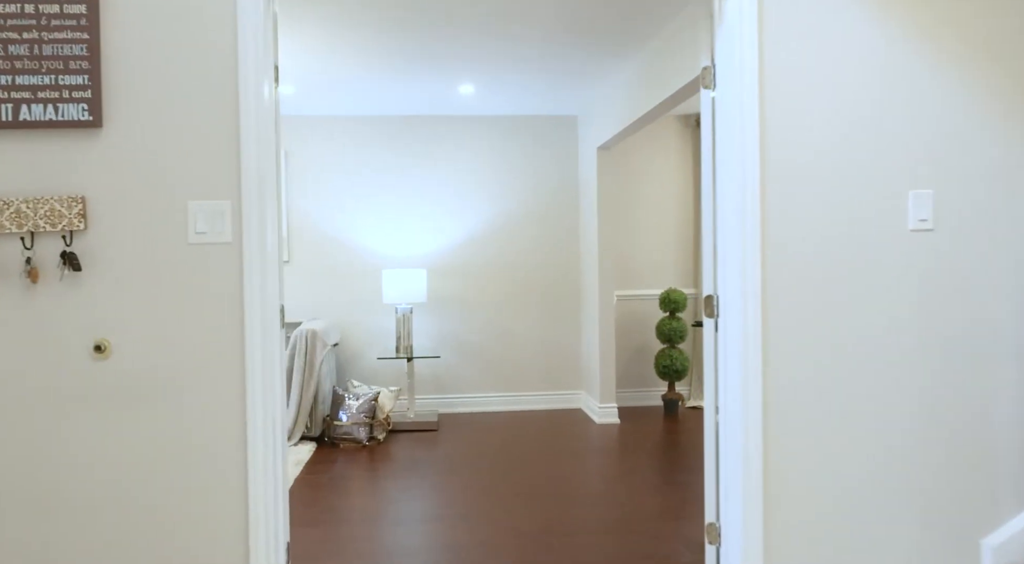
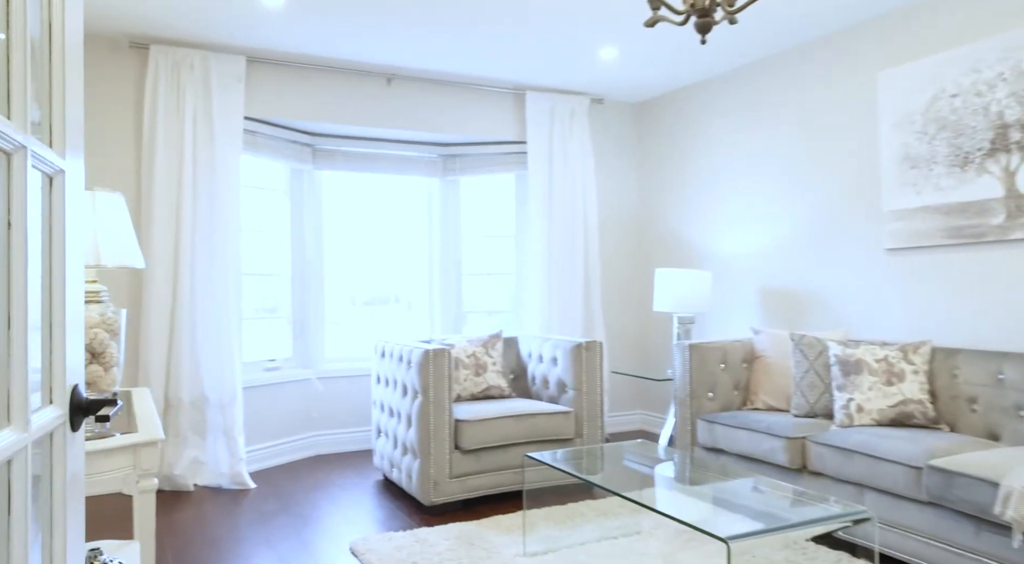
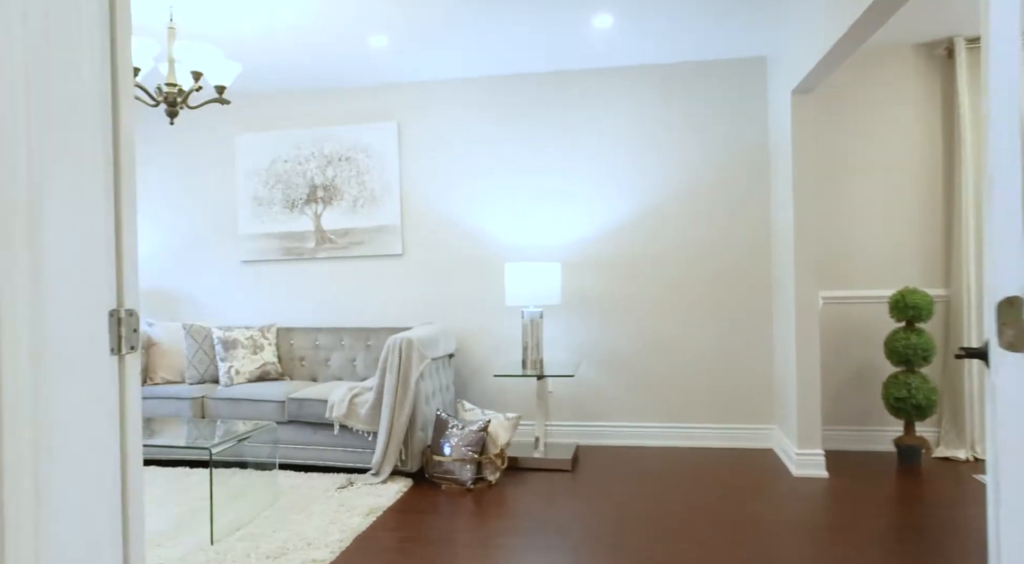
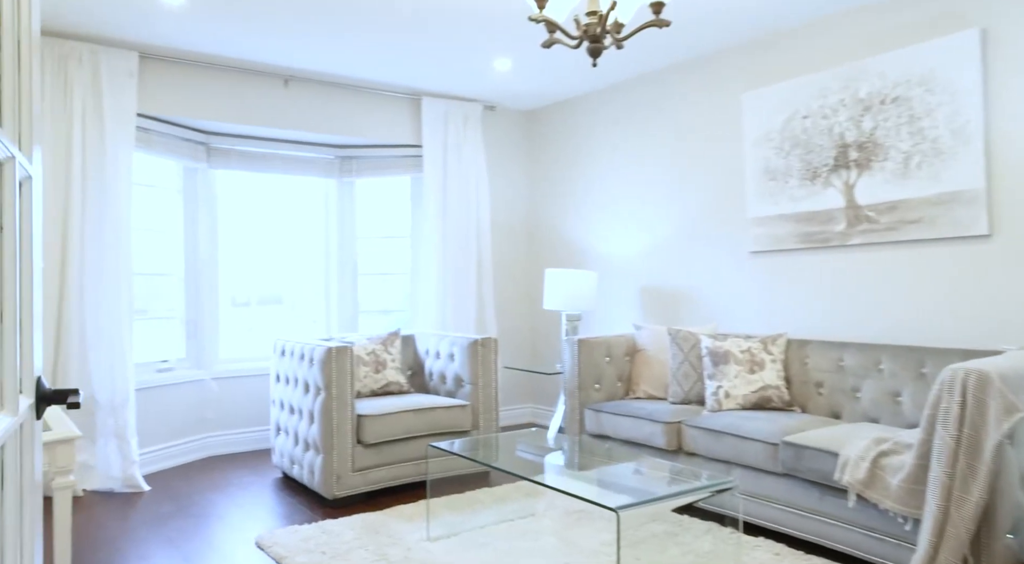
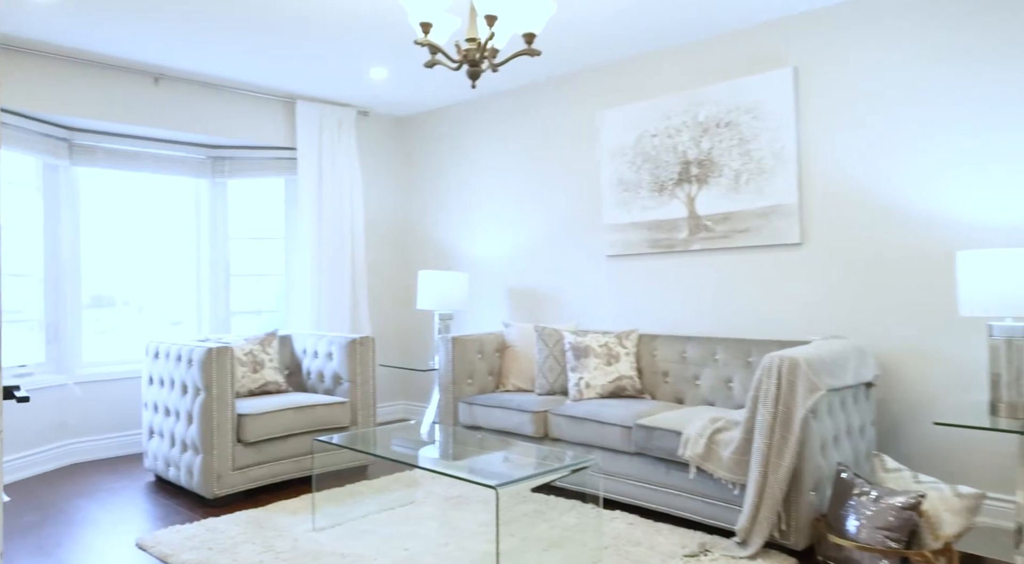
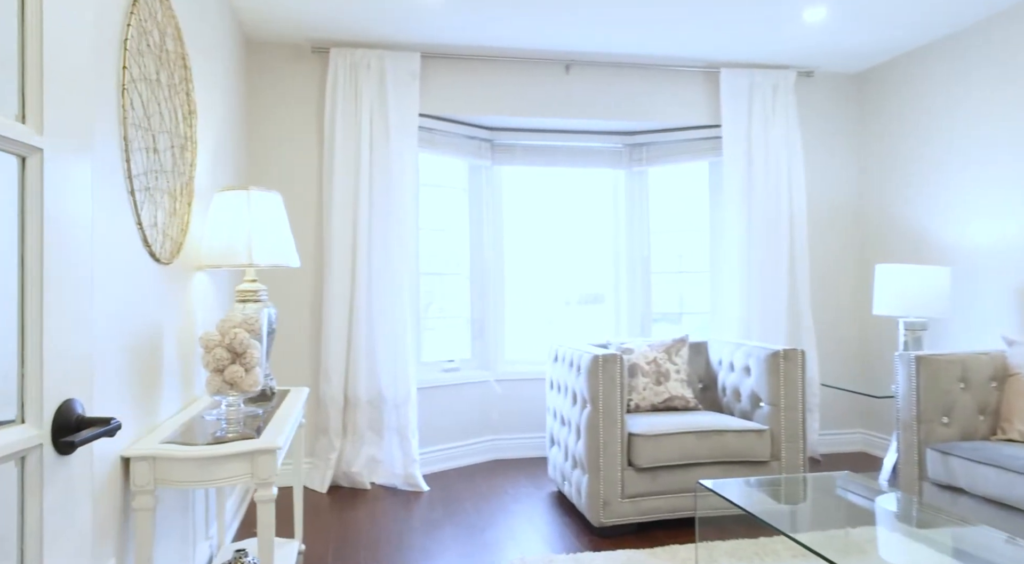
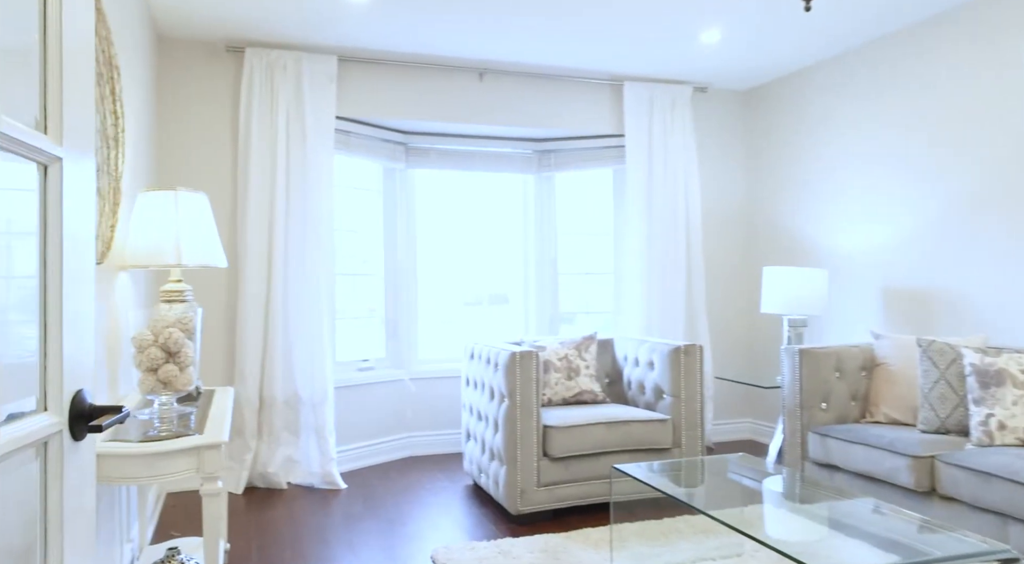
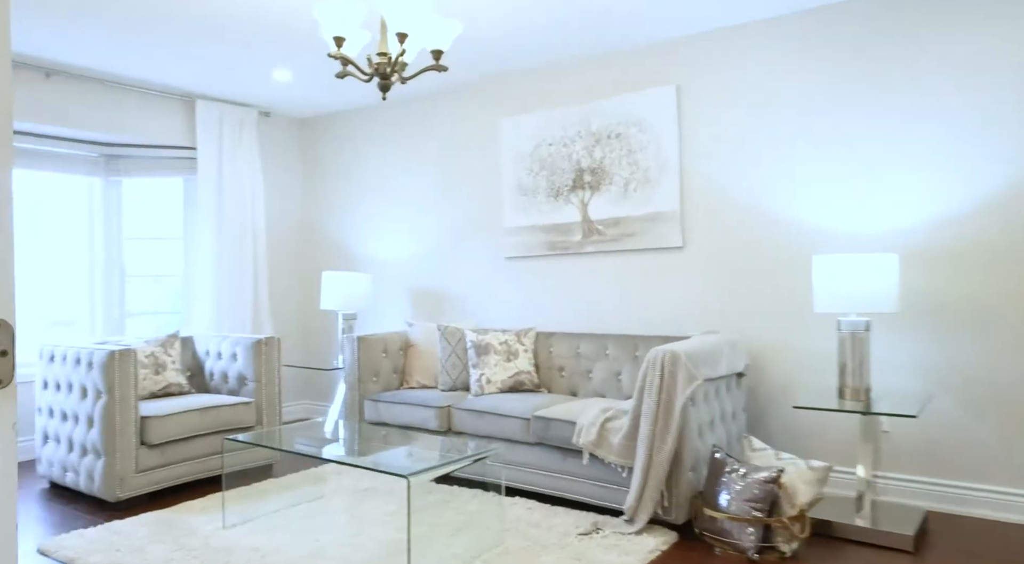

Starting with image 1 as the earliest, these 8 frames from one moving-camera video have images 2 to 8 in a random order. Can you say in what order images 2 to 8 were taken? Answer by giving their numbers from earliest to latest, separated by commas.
3, 8, 5, 4, 2, 7, 6
